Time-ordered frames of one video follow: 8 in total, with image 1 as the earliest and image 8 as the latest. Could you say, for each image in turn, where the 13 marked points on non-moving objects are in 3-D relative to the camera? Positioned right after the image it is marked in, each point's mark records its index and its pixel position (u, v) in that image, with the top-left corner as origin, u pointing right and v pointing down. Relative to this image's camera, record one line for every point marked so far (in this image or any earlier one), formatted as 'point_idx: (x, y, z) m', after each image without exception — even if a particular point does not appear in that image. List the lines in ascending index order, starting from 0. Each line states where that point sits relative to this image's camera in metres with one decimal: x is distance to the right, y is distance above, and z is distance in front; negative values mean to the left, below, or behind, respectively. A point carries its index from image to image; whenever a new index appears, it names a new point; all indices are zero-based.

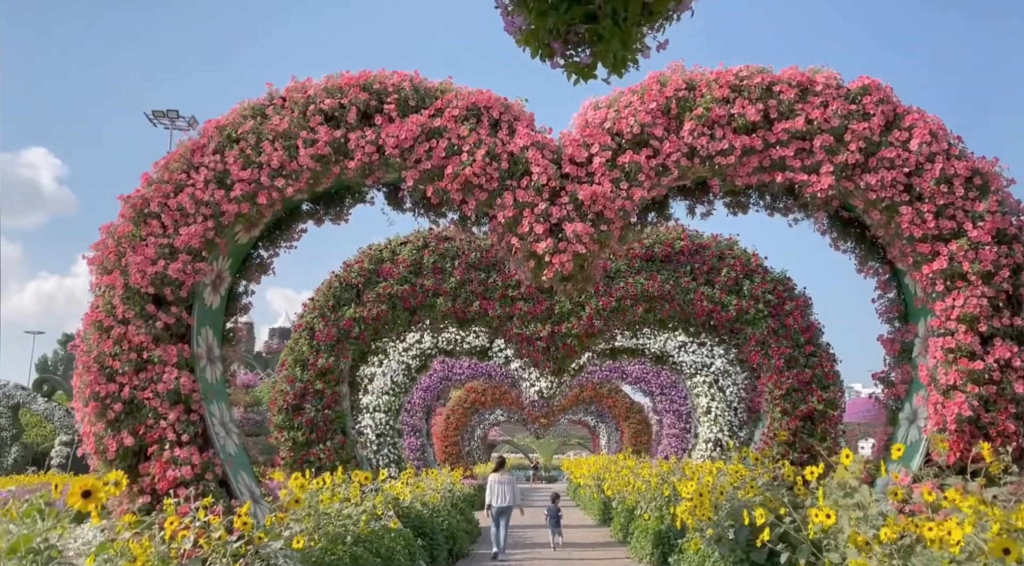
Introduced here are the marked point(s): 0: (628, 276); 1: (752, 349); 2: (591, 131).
0: (+1.0, +0.1, +7.5) m
1: (+2.1, -0.6, +7.3) m
2: (+0.4, +0.8, +4.3) m
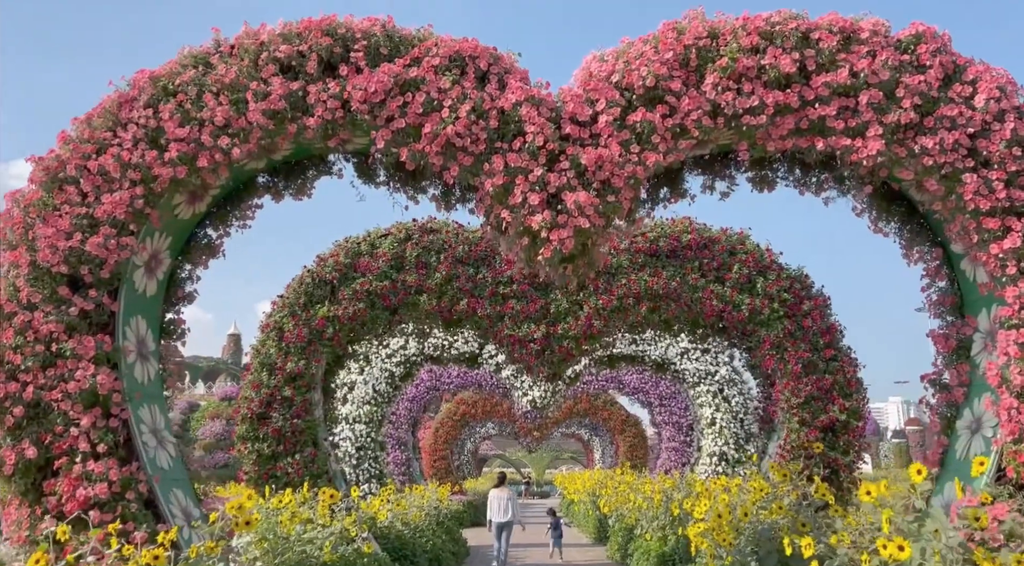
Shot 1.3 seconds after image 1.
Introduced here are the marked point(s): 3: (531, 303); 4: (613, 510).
0: (+1.0, +0.1, +6.8) m
1: (+2.0, -0.6, +6.6) m
2: (+0.4, +0.9, +3.6) m
3: (+0.2, -0.2, +6.8) m
4: (+1.3, -3.0, +11.1) m
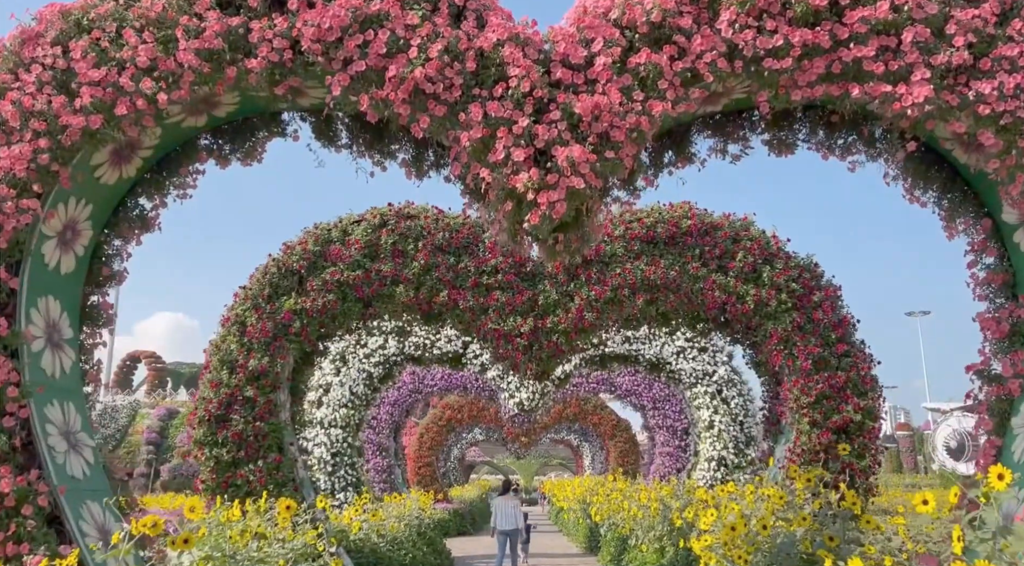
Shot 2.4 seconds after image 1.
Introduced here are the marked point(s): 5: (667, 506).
0: (+0.8, +0.2, +6.3) m
1: (+1.9, -0.5, +6.1) m
2: (+0.3, +0.9, +3.1) m
3: (0.0, -0.1, +6.2) m
4: (+1.2, -2.9, +10.5) m
5: (+1.4, -1.9, +7.3) m
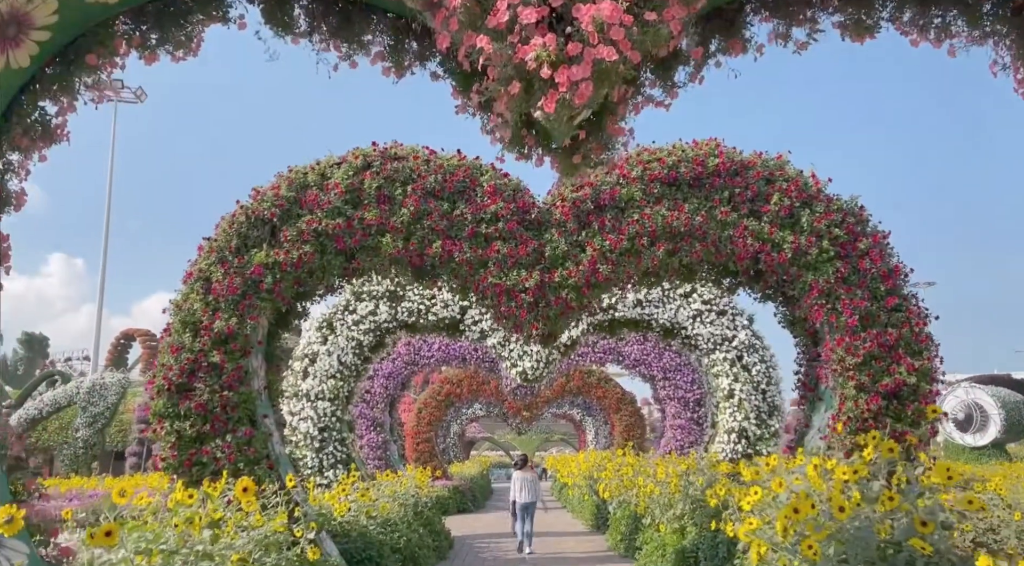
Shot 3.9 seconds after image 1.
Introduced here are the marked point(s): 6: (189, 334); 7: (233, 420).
0: (+0.9, +0.5, +5.5) m
1: (+1.9, -0.1, +5.3) m
2: (+0.3, +1.2, +2.3) m
3: (+0.1, +0.2, +5.4) m
4: (+1.2, -2.5, +9.9) m
5: (+1.4, -1.6, +6.6) m
6: (-2.0, -0.3, +5.2) m
7: (-1.7, -0.8, +5.2) m
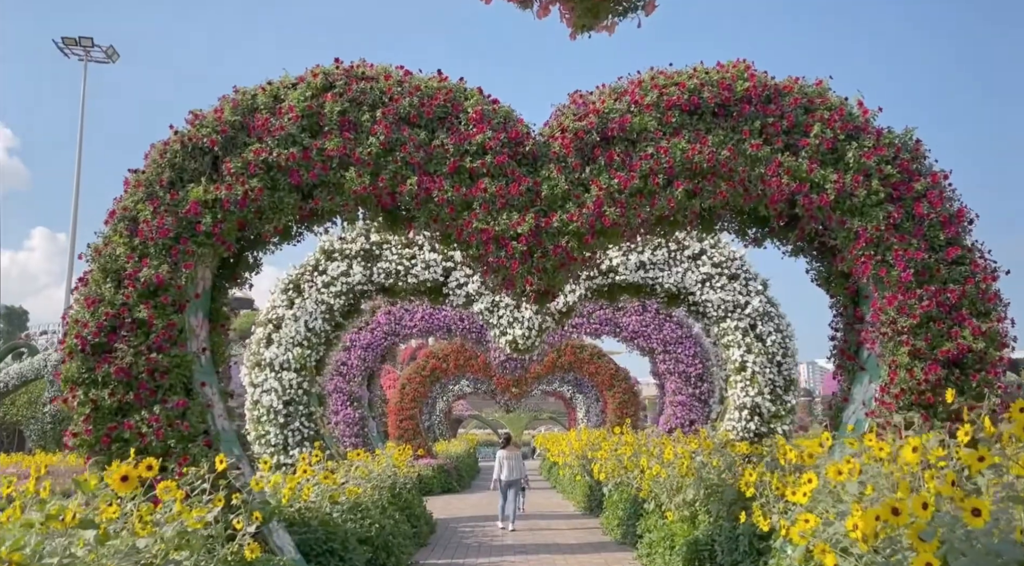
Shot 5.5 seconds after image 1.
0: (+0.8, +0.8, +4.6) m
1: (+1.8, +0.2, +4.5) m
2: (+0.3, +1.4, +1.4) m
3: (0.0, +0.5, +4.5) m
4: (+1.1, -2.1, +9.1) m
5: (+1.3, -1.2, +5.7) m
6: (-2.1, 0.0, +4.3) m
7: (-1.8, -0.5, +4.3) m
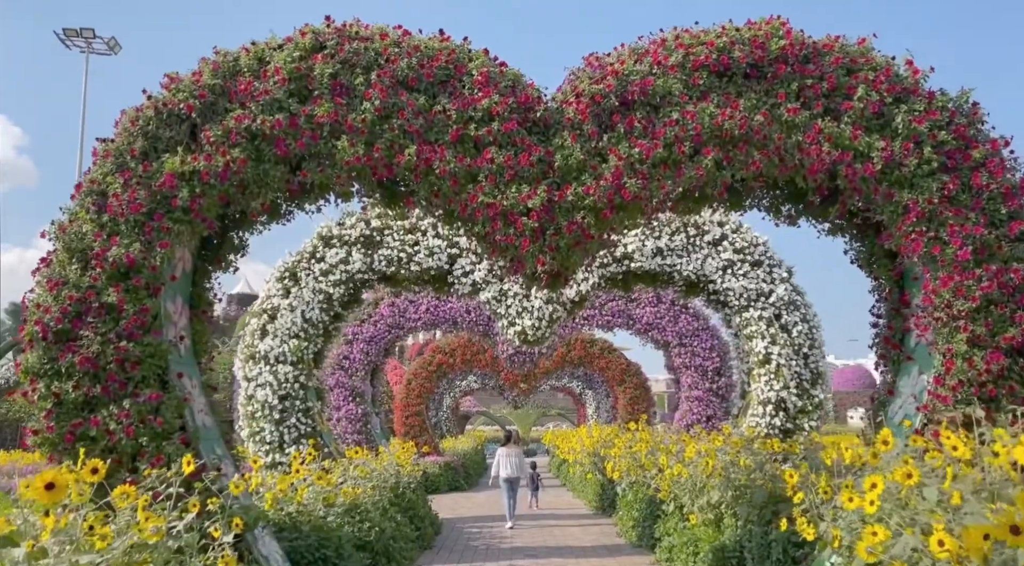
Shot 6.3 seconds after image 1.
0: (+0.8, +0.9, +4.2) m
1: (+1.9, +0.2, +4.0) m
2: (+0.3, +1.5, +0.9) m
3: (+0.1, +0.6, +4.1) m
4: (+1.1, -2.0, +8.6) m
5: (+1.4, -1.1, +5.3) m
6: (-2.0, +0.1, +3.9) m
7: (-1.7, -0.4, +3.8) m
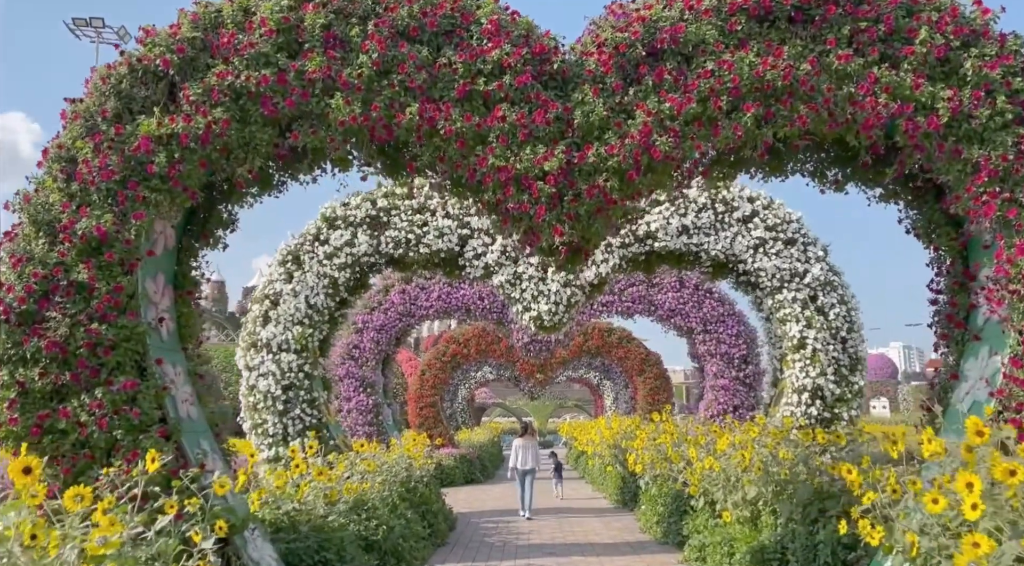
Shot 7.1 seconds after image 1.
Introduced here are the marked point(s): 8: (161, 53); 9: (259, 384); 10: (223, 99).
0: (+0.9, +1.0, +3.7) m
1: (+2.0, +0.4, +3.5) m
2: (+0.3, +1.6, +0.5) m
3: (+0.1, +0.7, +3.7) m
4: (+1.3, -1.8, +8.2) m
5: (+1.5, -1.0, +4.8) m
6: (-1.9, +0.2, +3.5) m
7: (-1.7, -0.3, +3.4) m
8: (-1.5, +1.0, +3.7) m
9: (-2.0, -0.8, +6.7) m
10: (-1.2, +0.8, +3.6) m
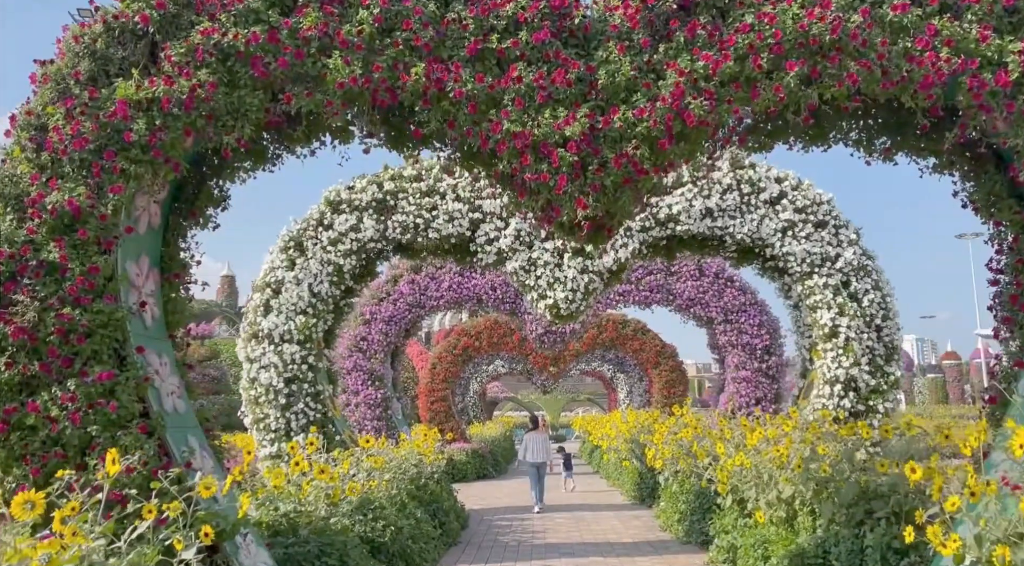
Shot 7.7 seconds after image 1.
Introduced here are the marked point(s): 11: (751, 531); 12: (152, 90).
0: (+1.0, +1.1, +3.3) m
1: (+2.0, +0.5, +3.1) m
2: (+0.3, +1.6, +0.1) m
3: (+0.2, +0.8, +3.3) m
4: (+1.4, -1.7, +7.8) m
5: (+1.5, -0.9, +4.5) m
6: (-1.9, +0.3, +3.2) m
7: (-1.6, -0.3, +3.1) m
8: (-1.5, +1.1, +3.3) m
9: (-1.9, -0.7, +6.4) m
10: (-1.2, +0.9, +3.3) m
11: (+1.4, -1.4, +4.9) m
12: (-1.4, +0.7, +3.2) m
